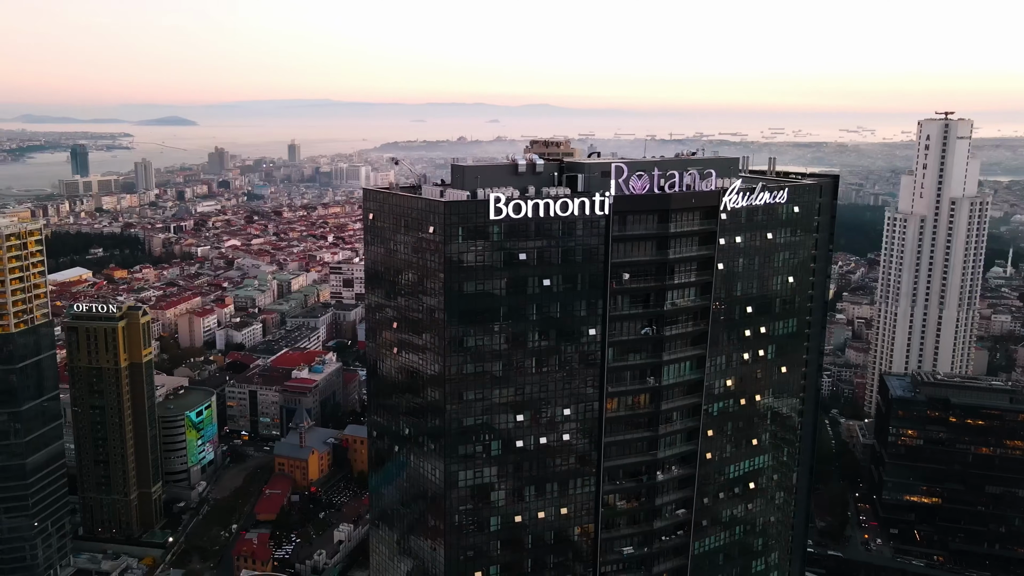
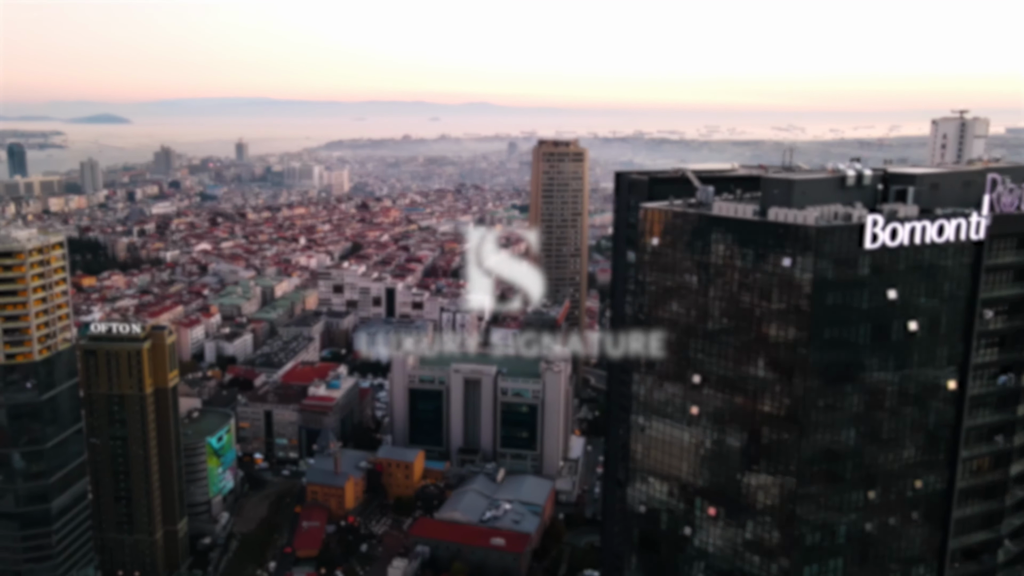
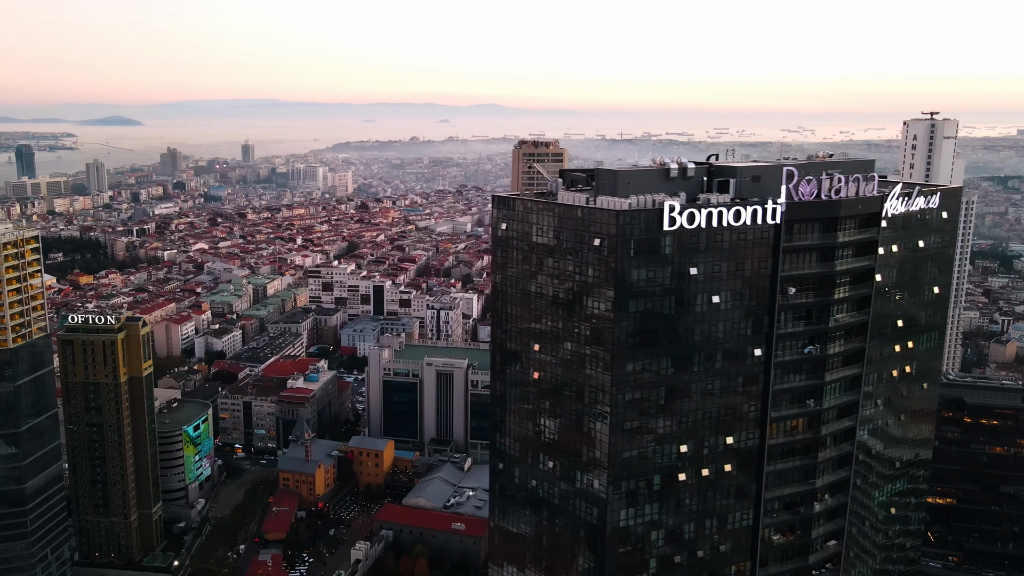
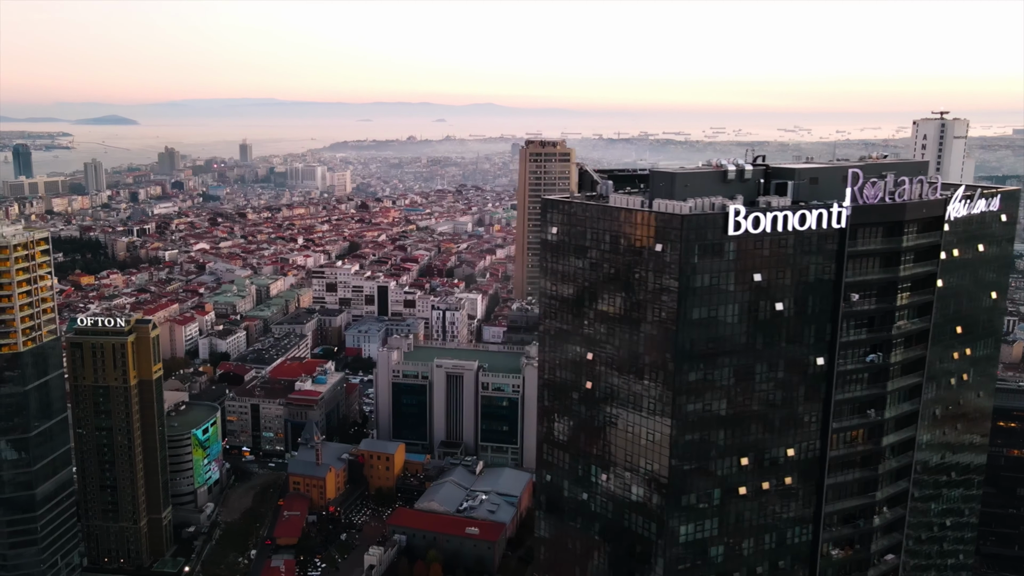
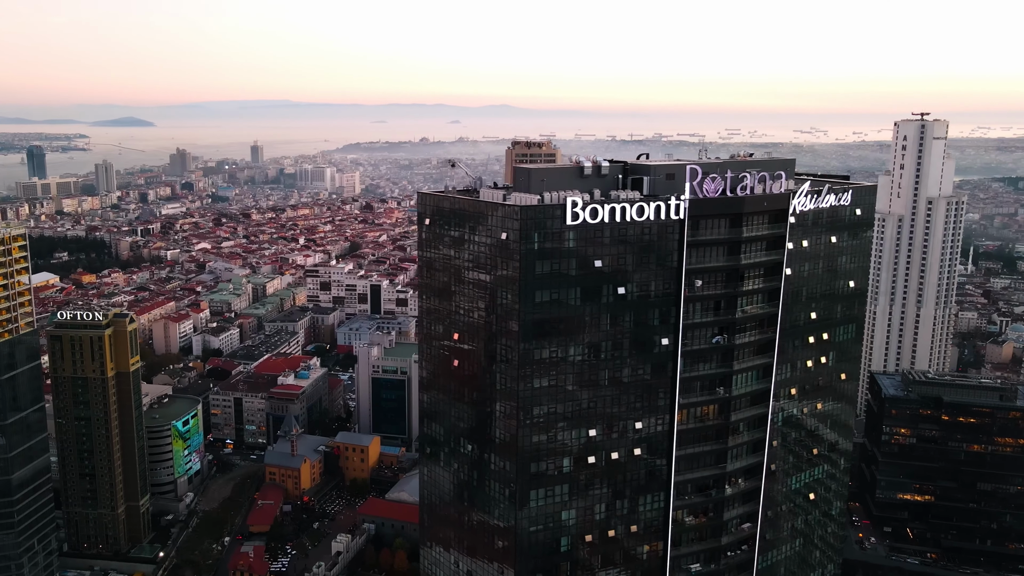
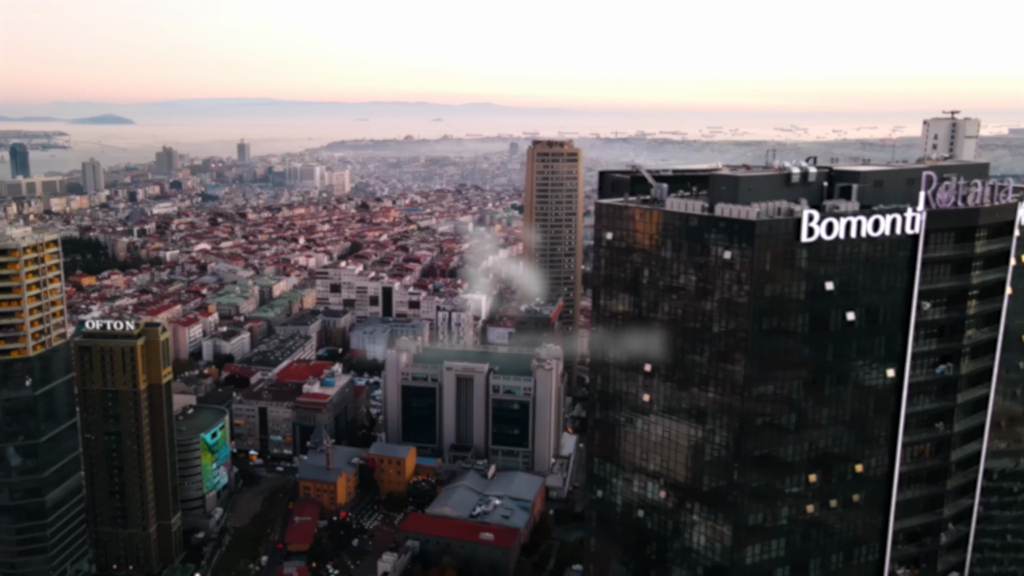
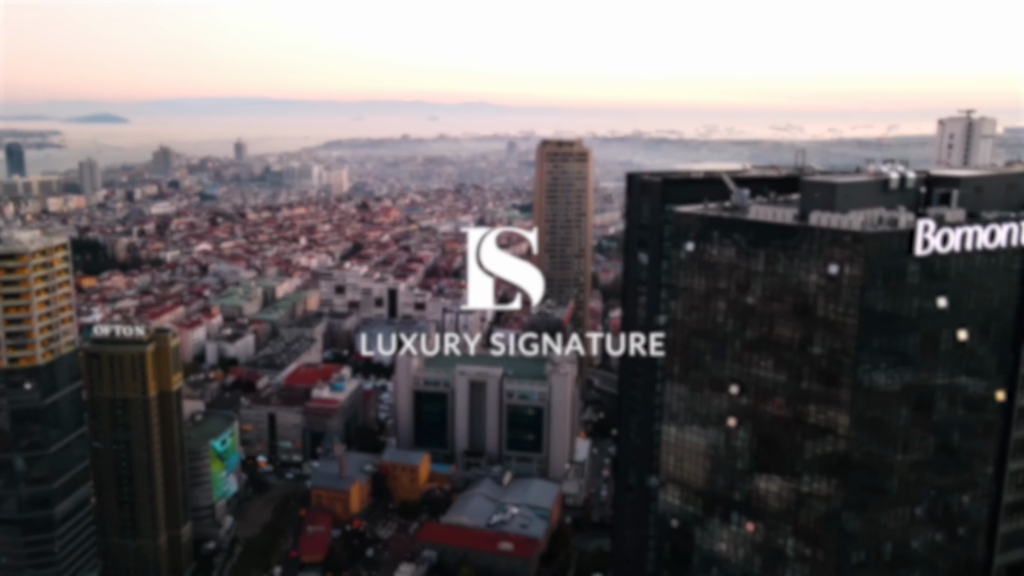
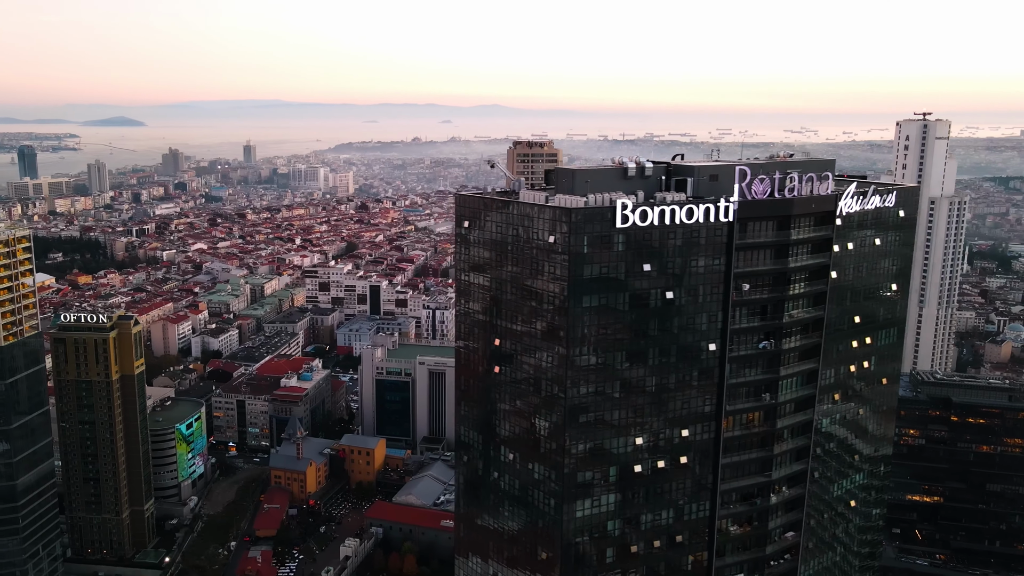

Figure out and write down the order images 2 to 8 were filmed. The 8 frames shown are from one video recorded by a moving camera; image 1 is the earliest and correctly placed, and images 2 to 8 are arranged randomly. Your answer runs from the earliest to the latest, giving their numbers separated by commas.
5, 8, 3, 4, 6, 2, 7
